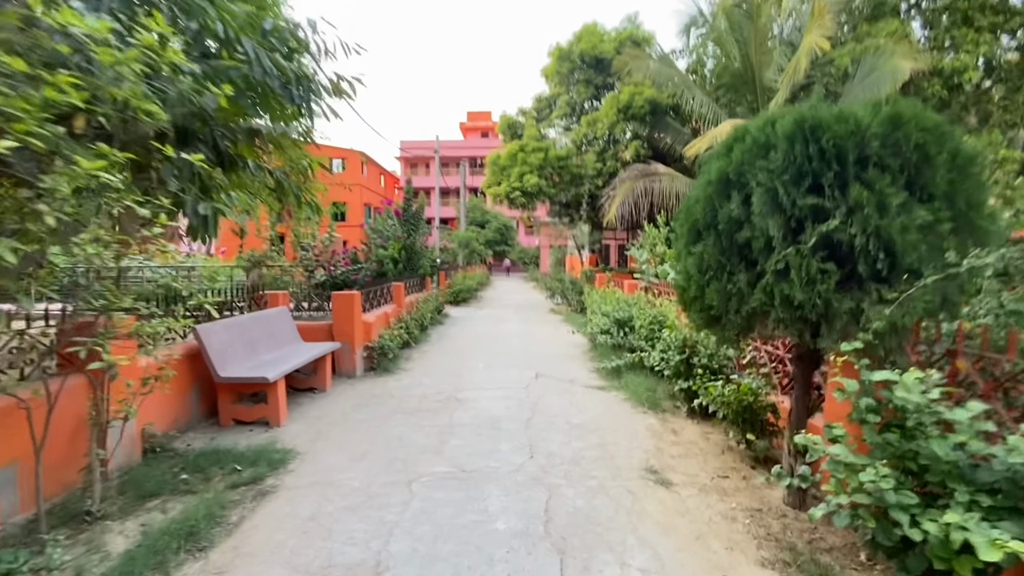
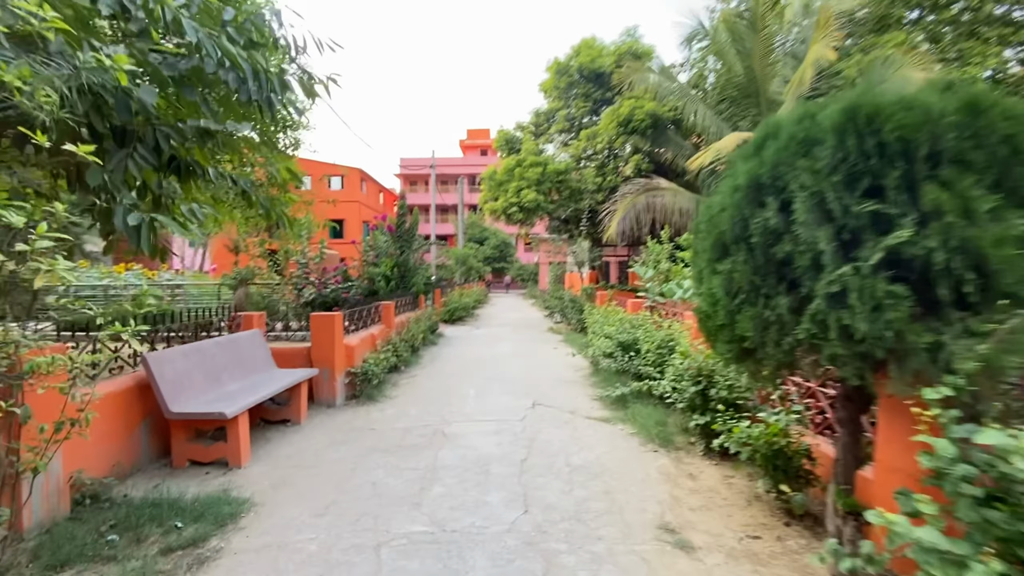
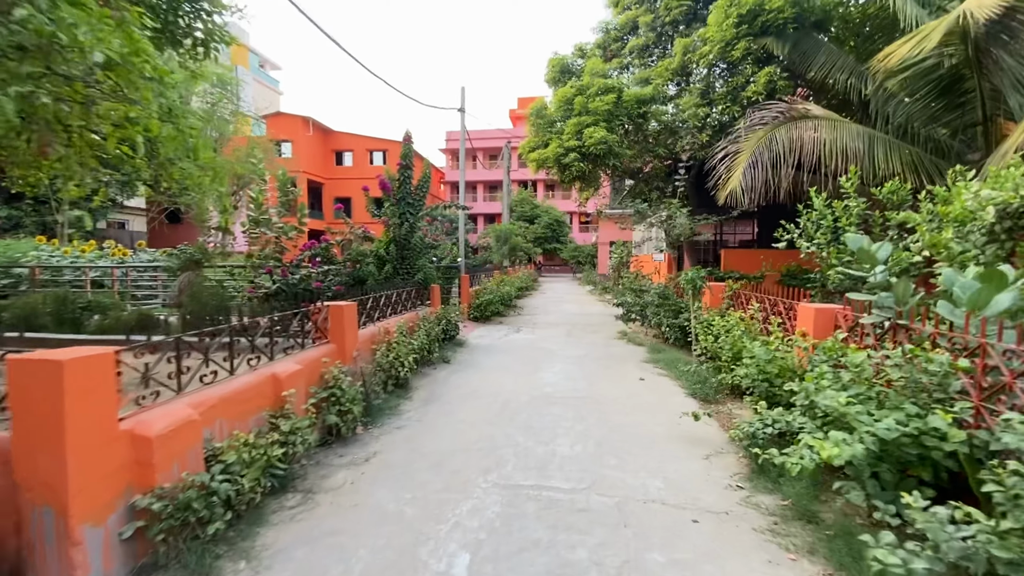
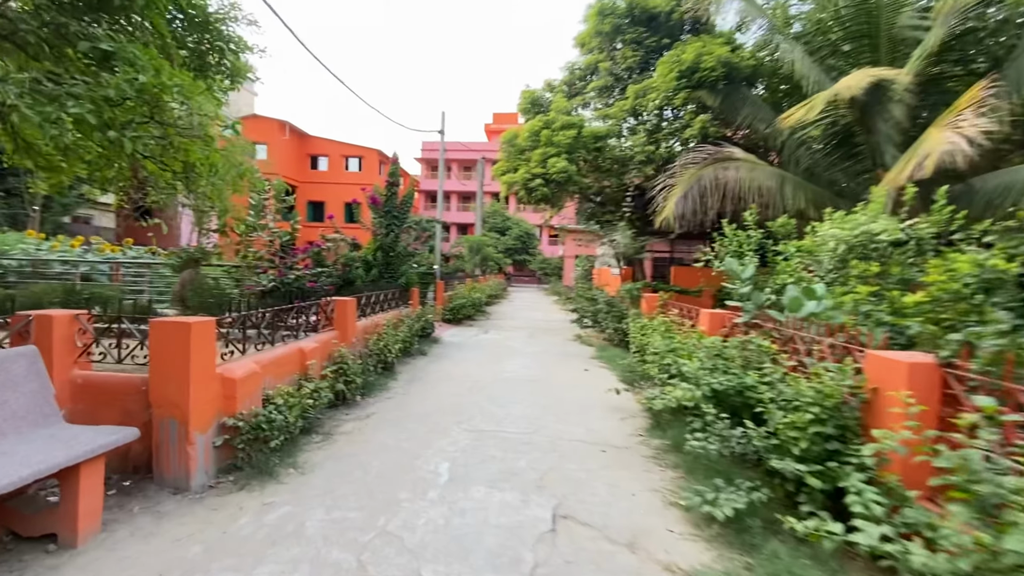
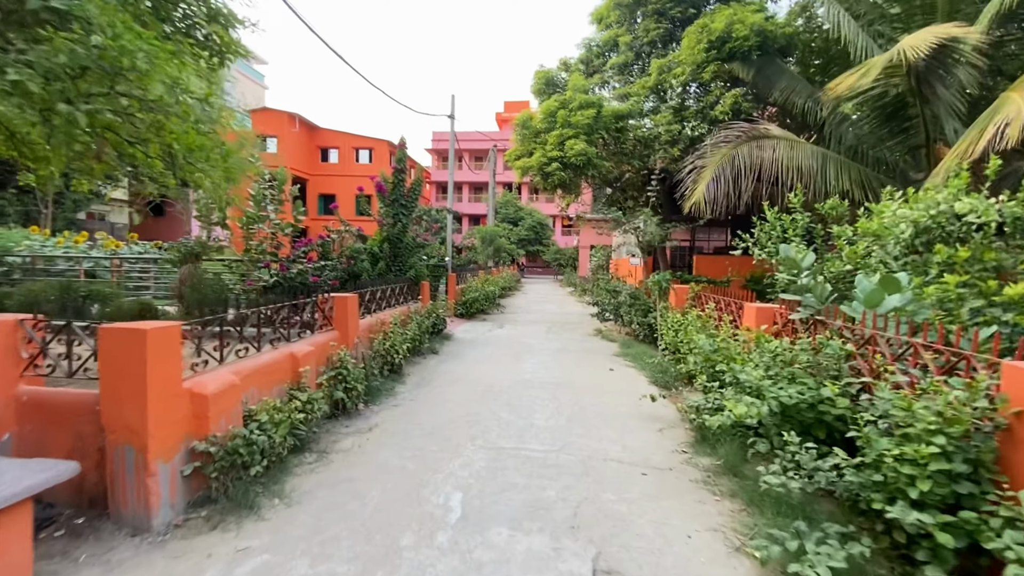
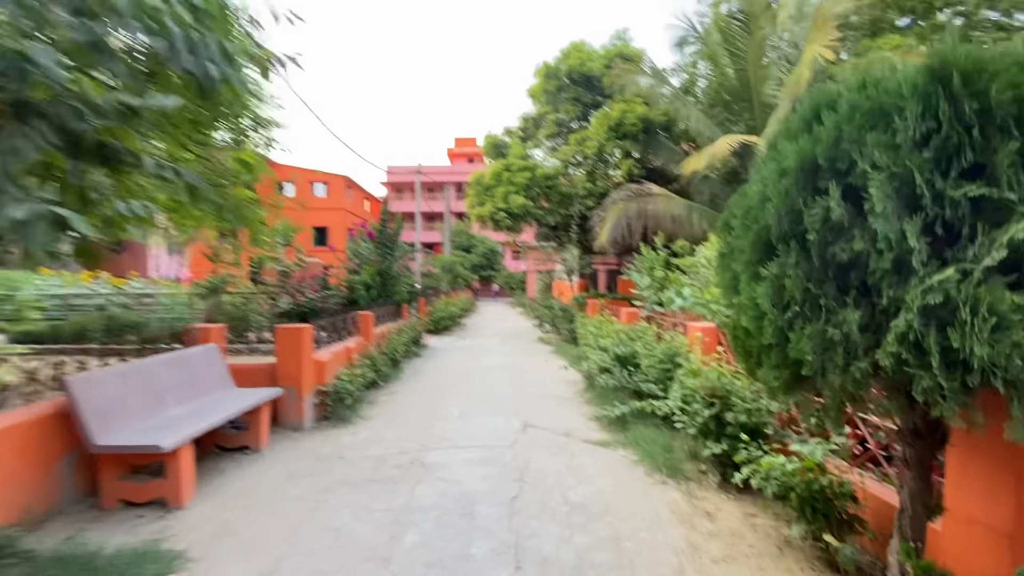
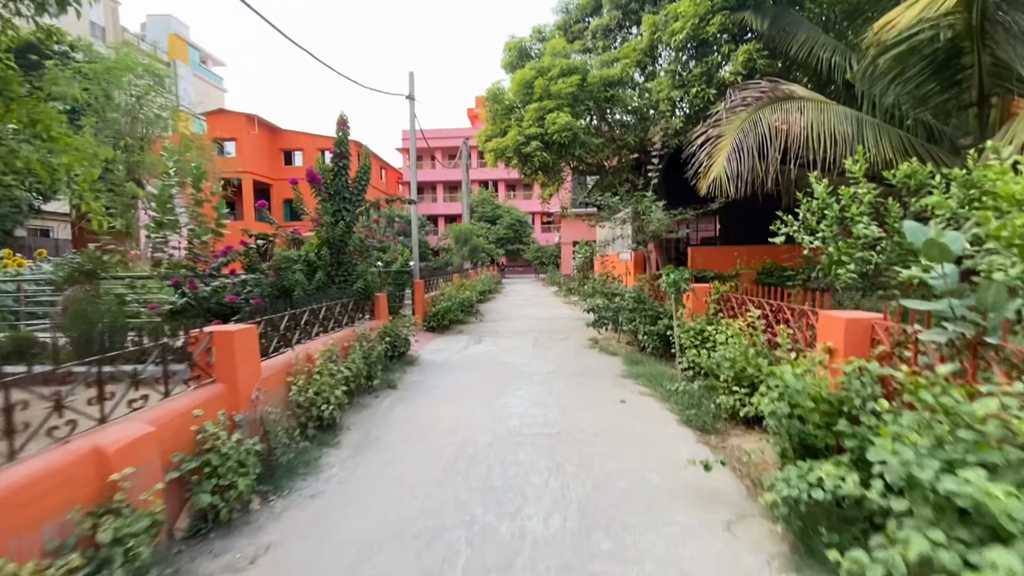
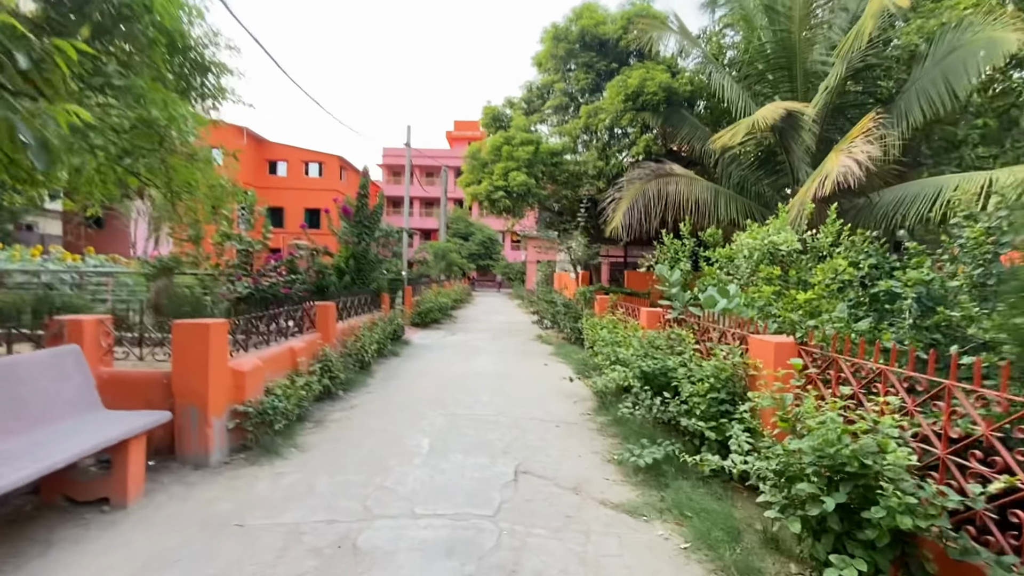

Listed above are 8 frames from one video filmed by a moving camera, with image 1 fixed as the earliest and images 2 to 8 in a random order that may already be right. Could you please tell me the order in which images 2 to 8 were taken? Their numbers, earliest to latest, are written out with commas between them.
2, 6, 8, 4, 5, 3, 7
